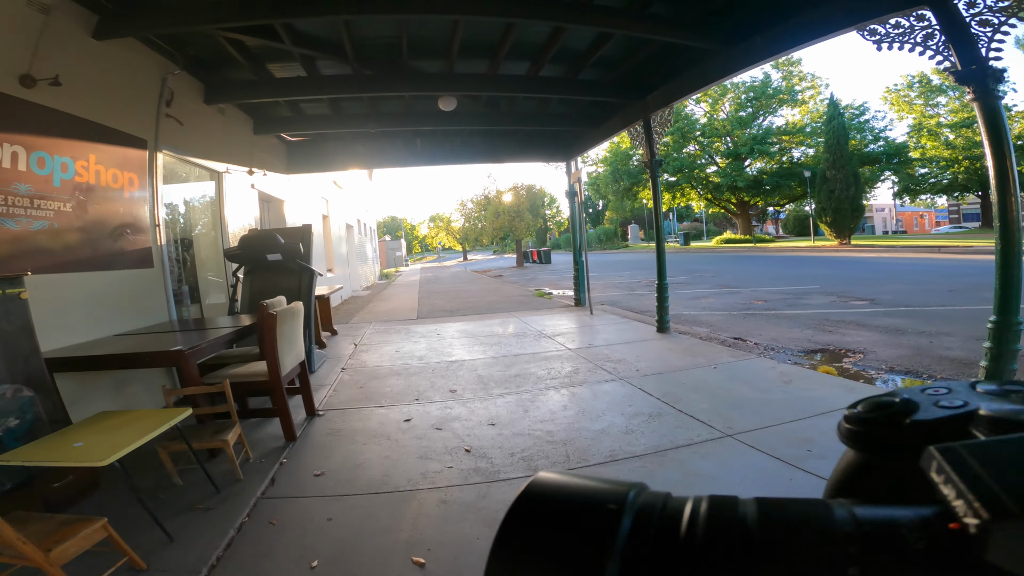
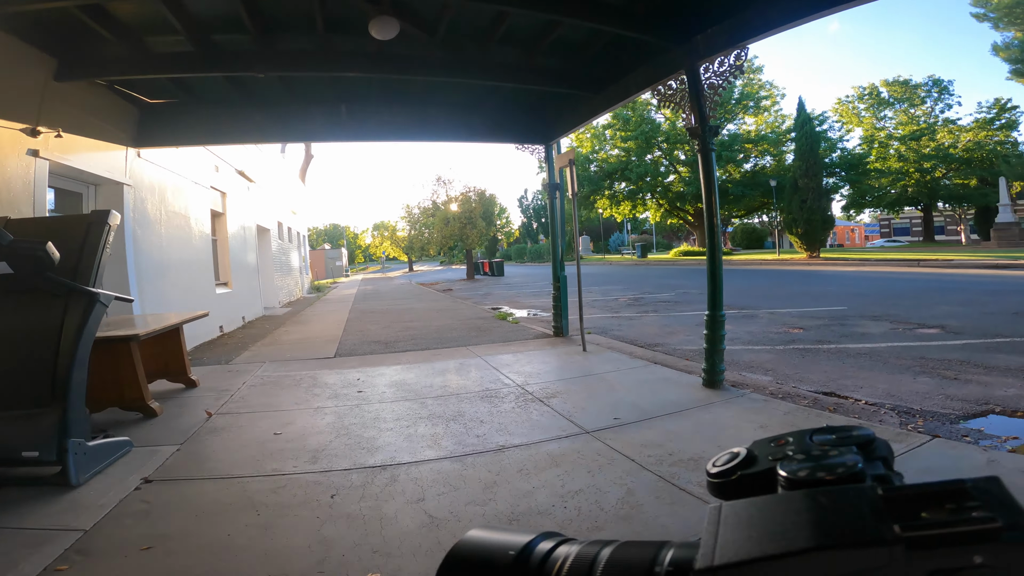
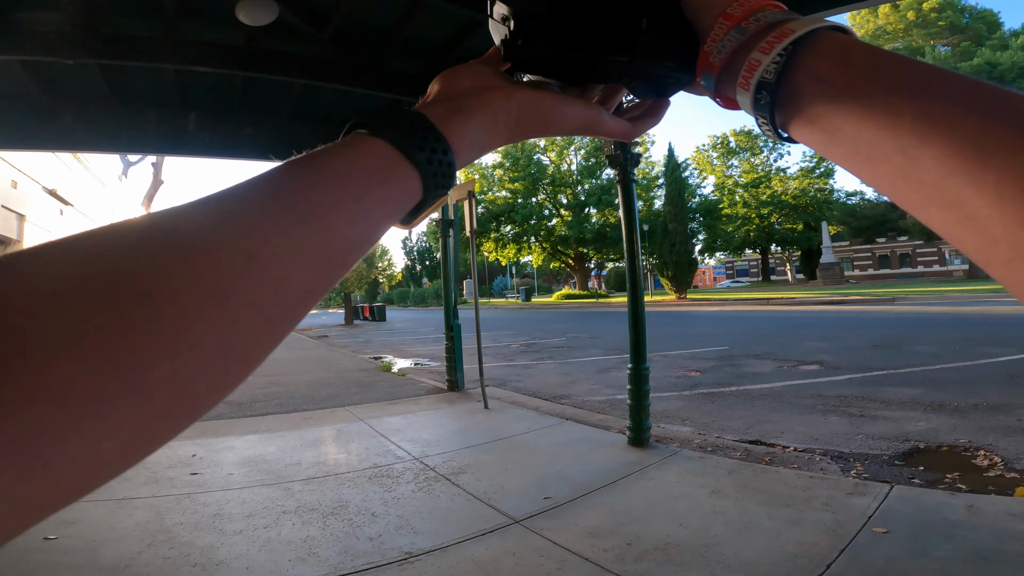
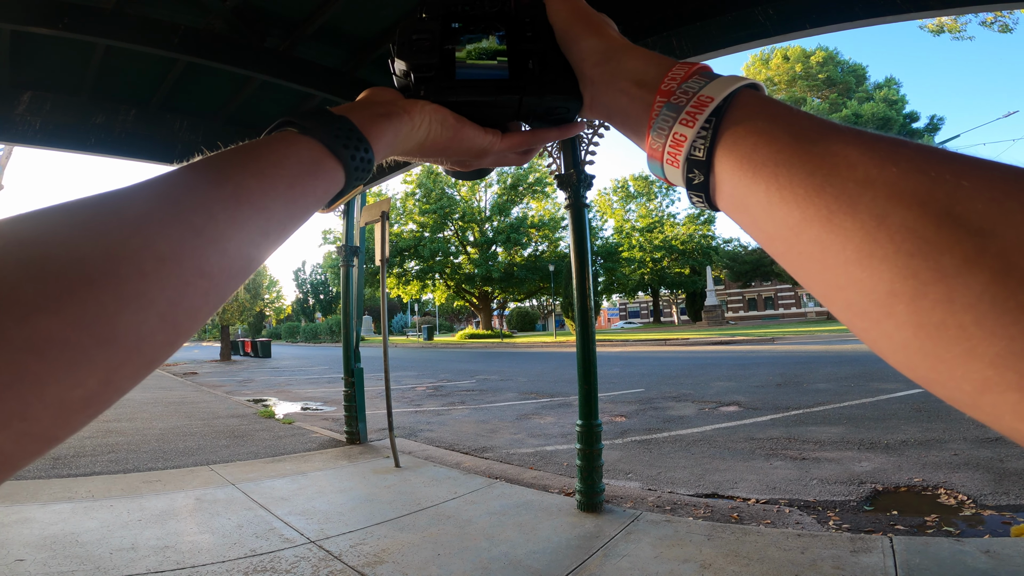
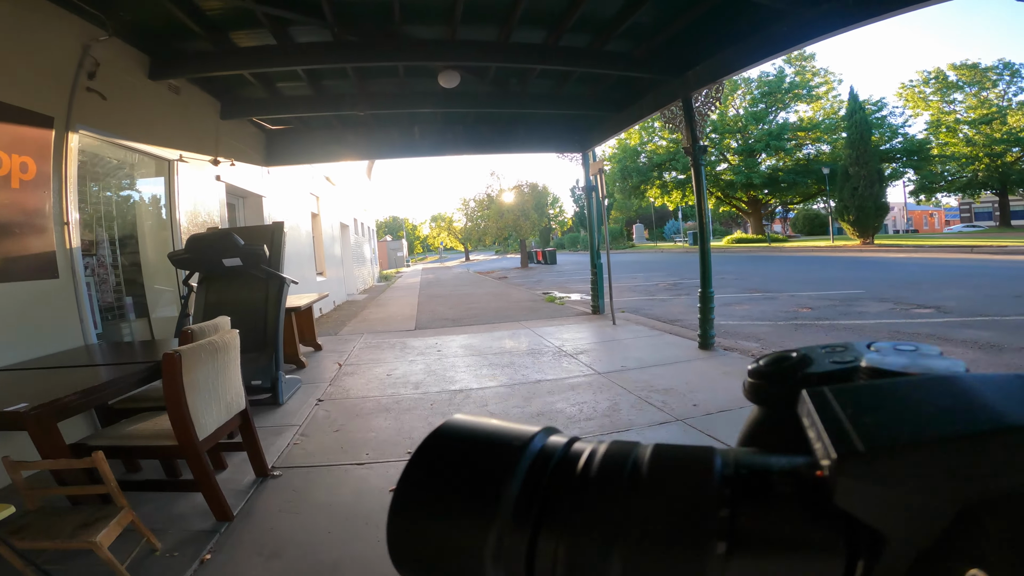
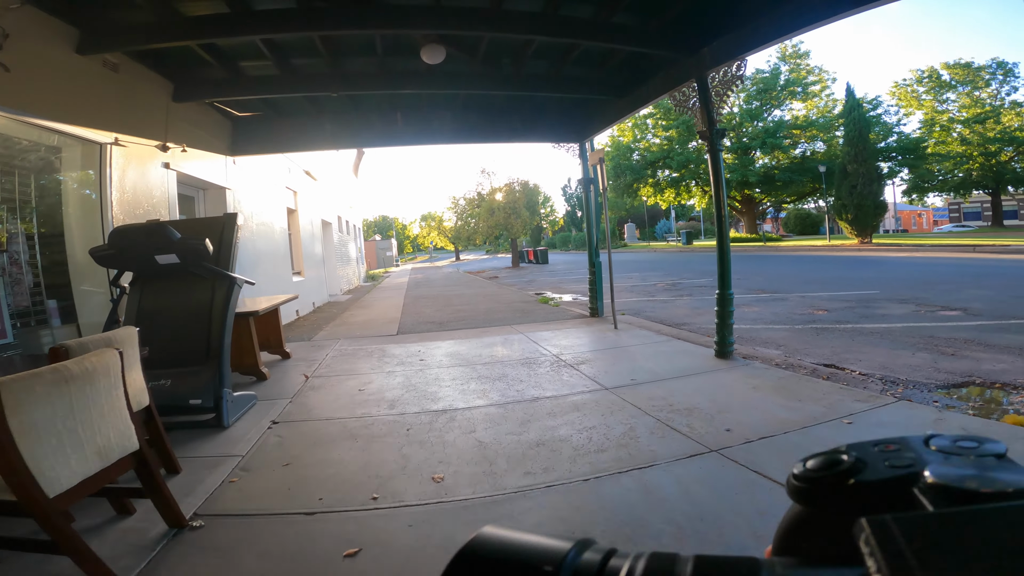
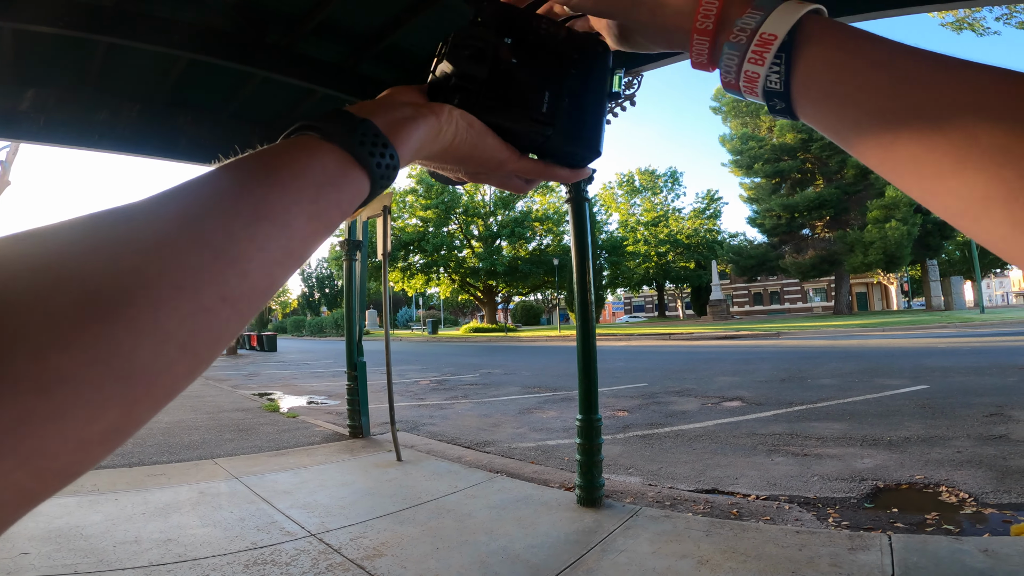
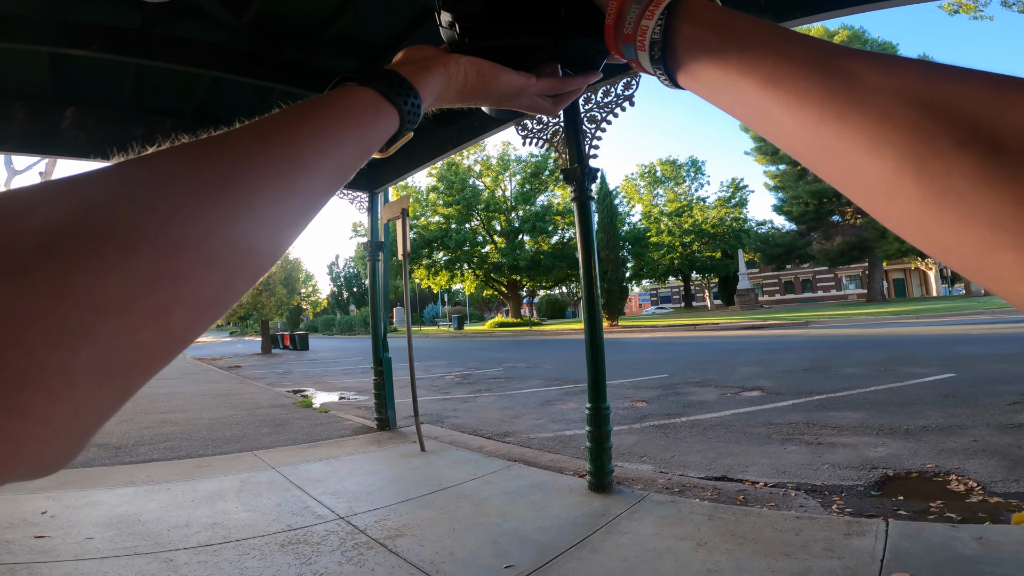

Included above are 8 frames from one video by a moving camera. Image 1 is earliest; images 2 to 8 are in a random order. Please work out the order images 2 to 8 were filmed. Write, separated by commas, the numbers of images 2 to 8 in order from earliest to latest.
5, 6, 2, 3, 8, 7, 4
